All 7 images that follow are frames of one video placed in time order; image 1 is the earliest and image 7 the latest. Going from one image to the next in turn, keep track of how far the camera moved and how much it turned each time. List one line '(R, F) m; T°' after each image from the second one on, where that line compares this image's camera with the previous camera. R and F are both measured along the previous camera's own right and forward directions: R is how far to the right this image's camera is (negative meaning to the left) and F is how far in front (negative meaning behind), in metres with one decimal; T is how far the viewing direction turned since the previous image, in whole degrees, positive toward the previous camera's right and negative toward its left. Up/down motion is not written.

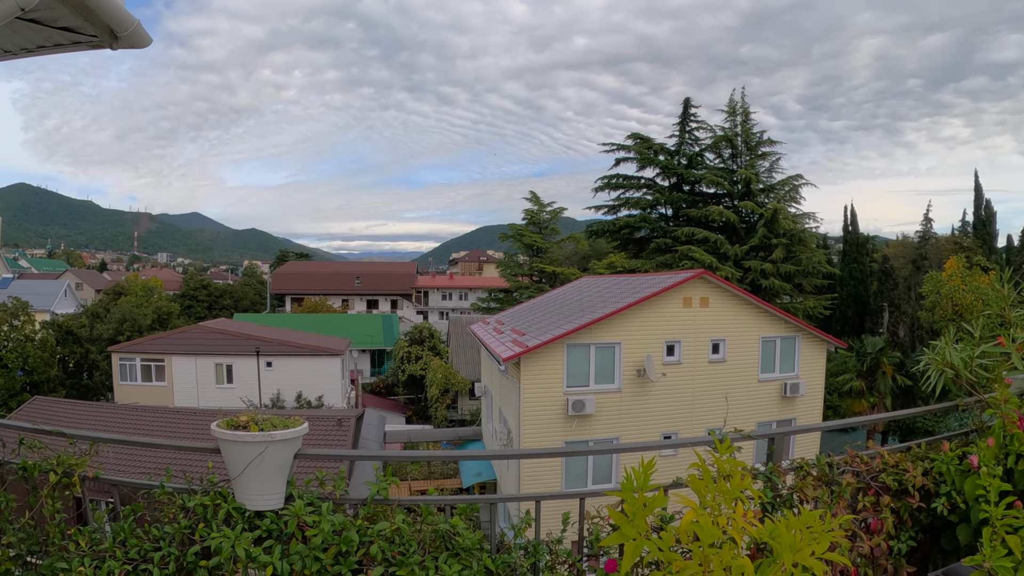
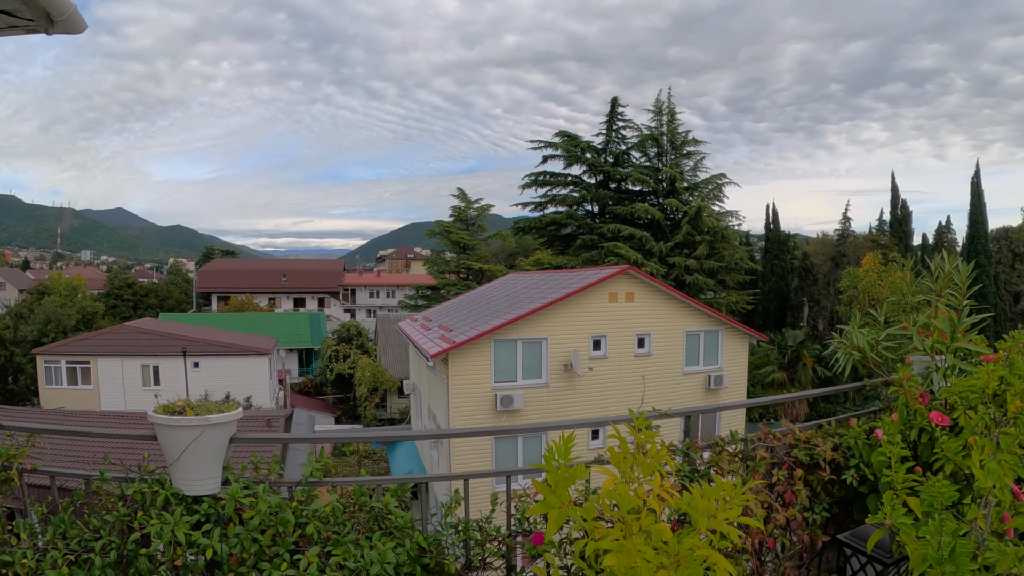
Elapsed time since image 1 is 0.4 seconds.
(+0.8, 0.0) m; +4°
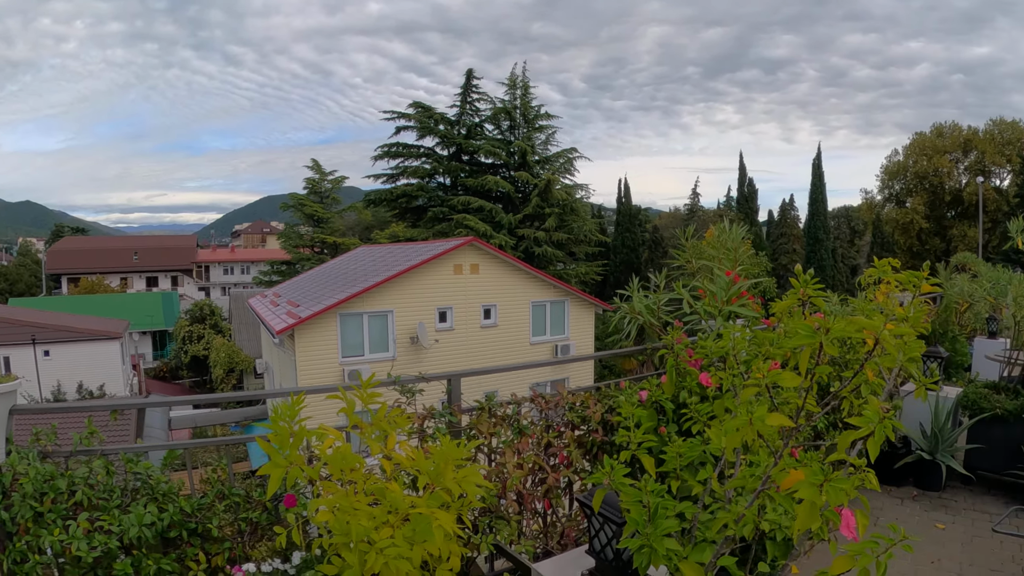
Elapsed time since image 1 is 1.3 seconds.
(+1.5, -0.1) m; +7°
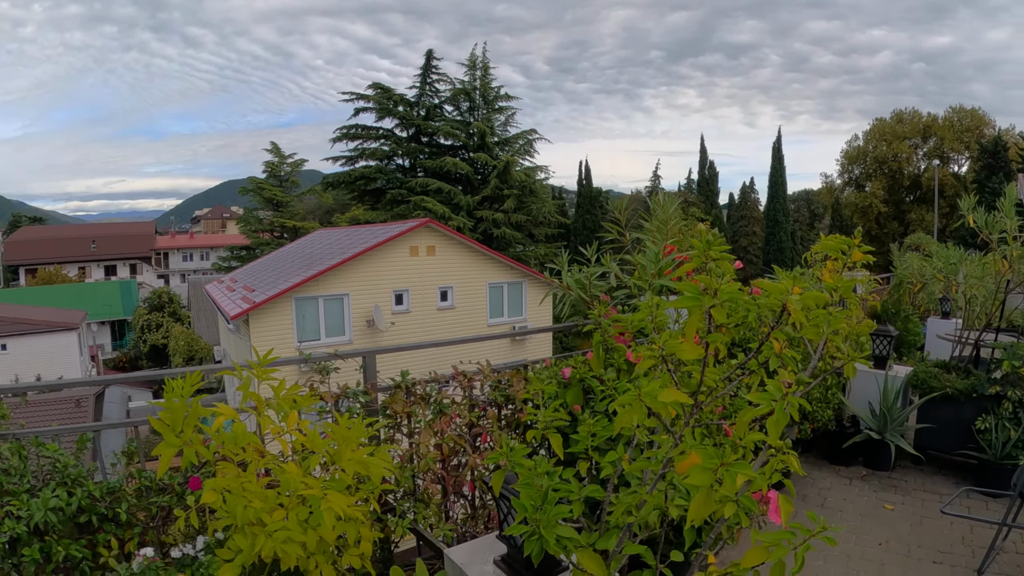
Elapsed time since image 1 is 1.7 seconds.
(+0.2, +0.1) m; +3°
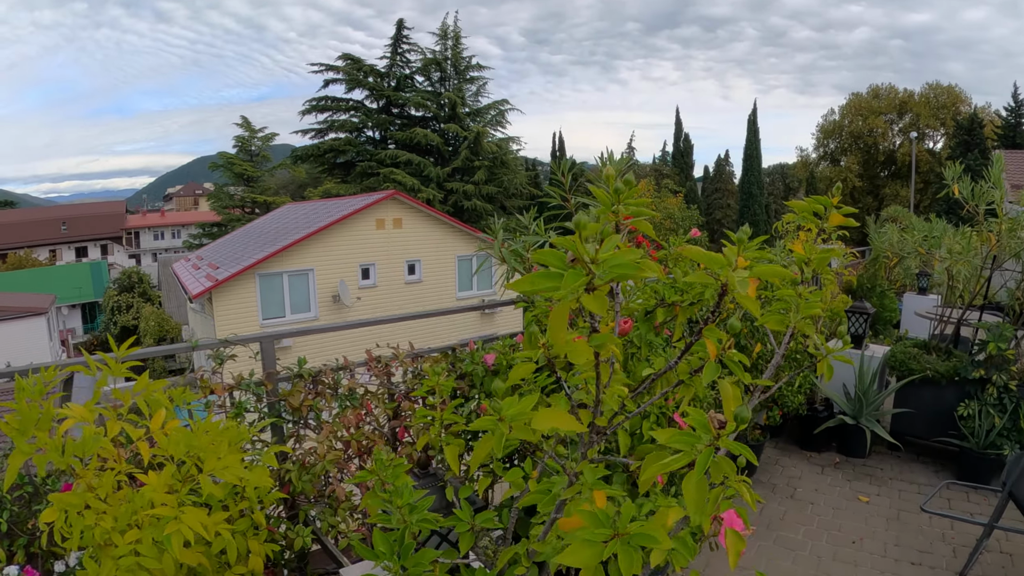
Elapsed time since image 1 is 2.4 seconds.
(+0.1, +0.2) m; +2°
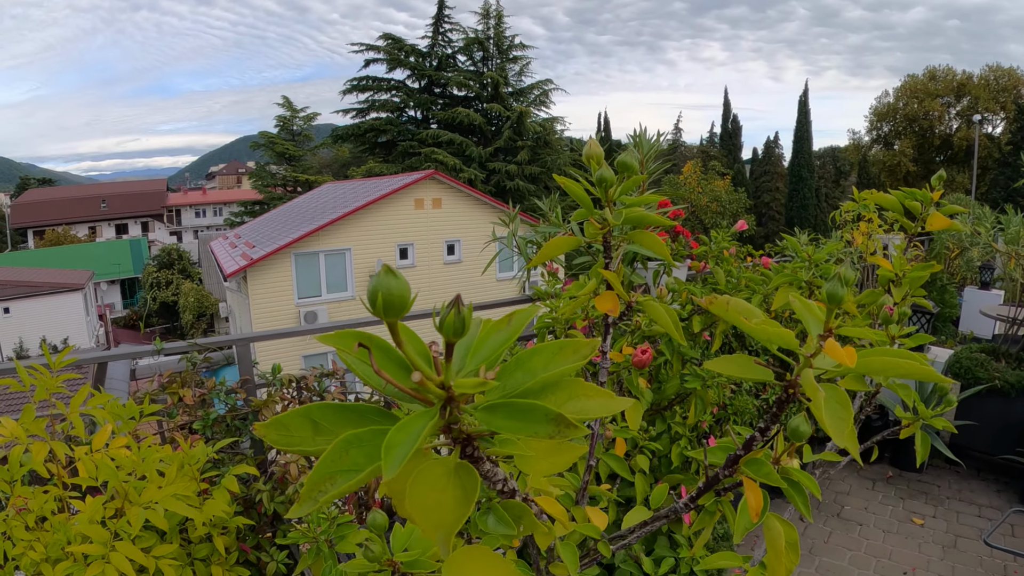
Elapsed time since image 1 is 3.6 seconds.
(0.0, +0.1) m; -4°
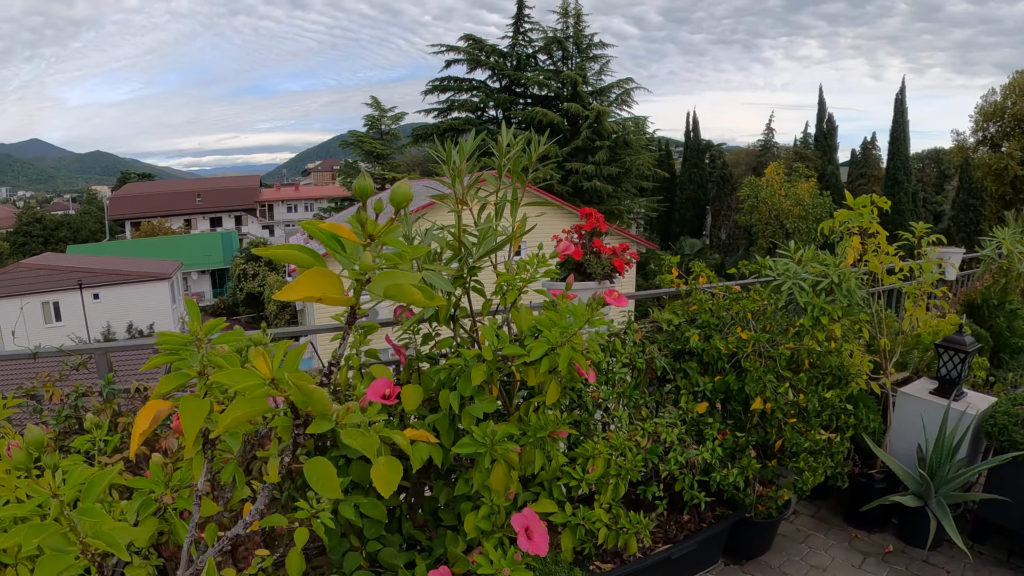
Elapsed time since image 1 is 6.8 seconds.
(+0.3, +0.1) m; -6°
